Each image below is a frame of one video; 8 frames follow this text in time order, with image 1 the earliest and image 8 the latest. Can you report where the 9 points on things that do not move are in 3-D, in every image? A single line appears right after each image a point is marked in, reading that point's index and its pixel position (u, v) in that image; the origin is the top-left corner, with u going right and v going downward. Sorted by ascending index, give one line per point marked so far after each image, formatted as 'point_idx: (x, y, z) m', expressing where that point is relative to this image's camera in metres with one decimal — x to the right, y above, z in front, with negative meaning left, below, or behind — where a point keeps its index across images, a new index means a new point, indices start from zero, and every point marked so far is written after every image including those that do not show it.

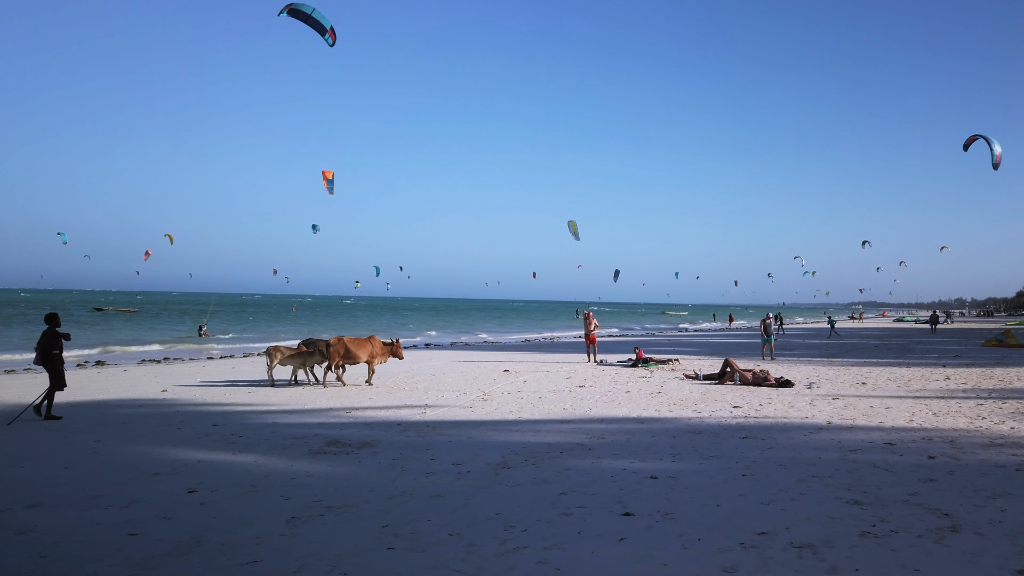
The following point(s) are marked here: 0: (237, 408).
0: (-4.2, -1.9, +8.8) m
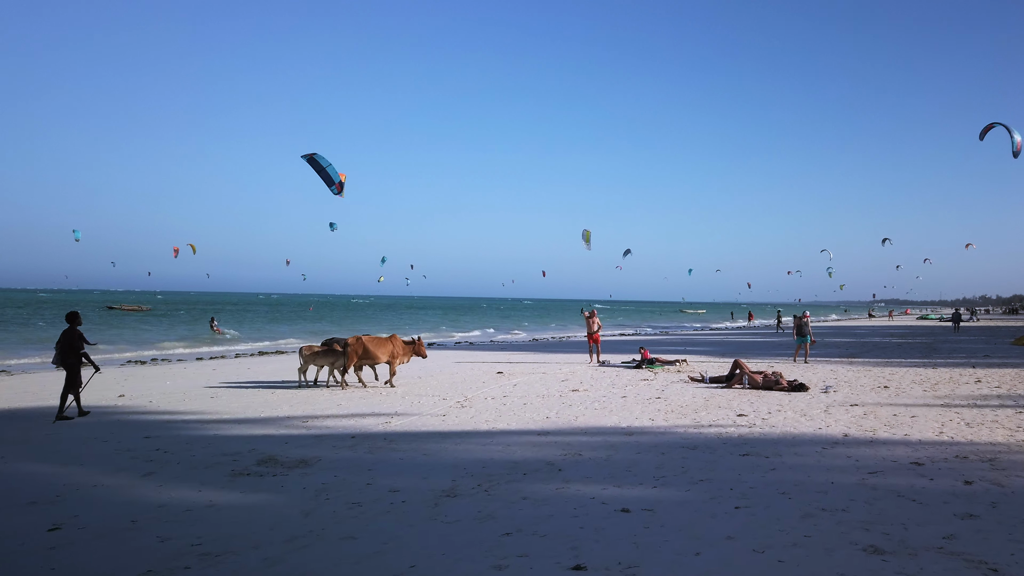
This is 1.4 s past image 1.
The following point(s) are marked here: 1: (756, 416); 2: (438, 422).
0: (-4.6, -1.8, +8.0) m
1: (+3.4, -1.8, +8.1) m
2: (-1.0, -1.8, +7.8) m
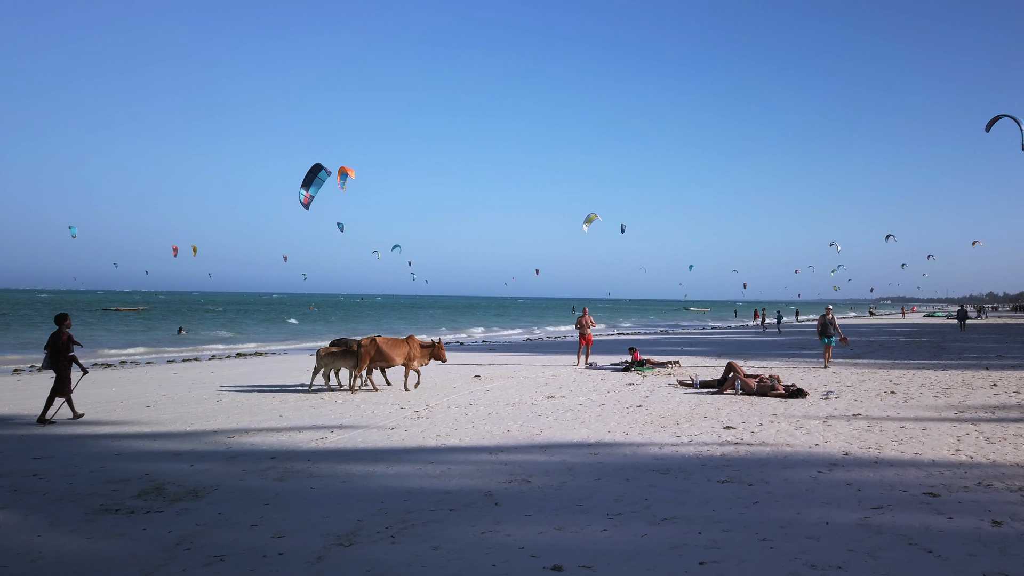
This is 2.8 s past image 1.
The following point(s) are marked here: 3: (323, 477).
0: (-5.1, -1.8, +7.1) m
1: (+2.9, -1.8, +7.2) m
2: (-1.6, -1.8, +6.9) m
3: (-1.7, -1.7, +5.2) m
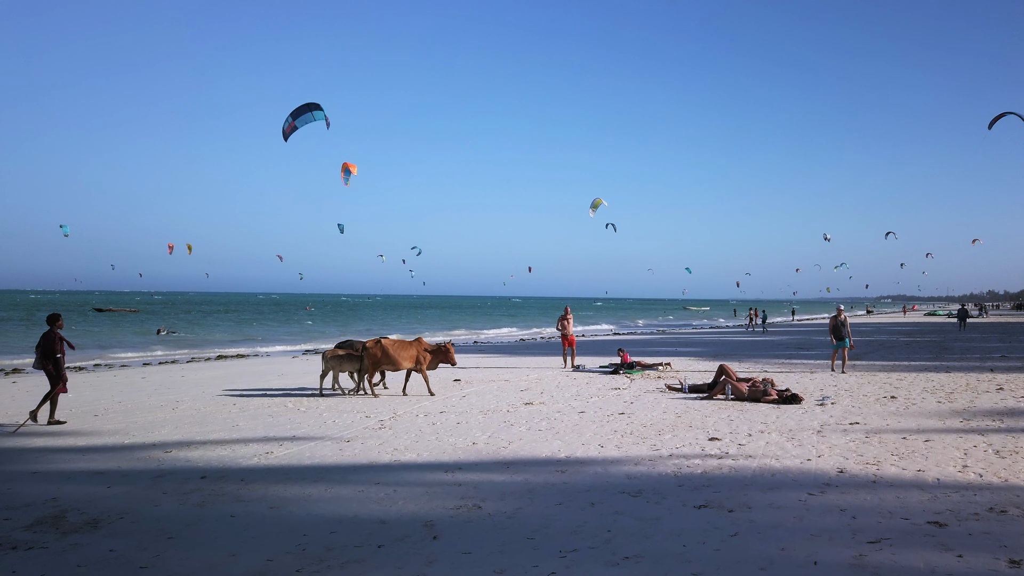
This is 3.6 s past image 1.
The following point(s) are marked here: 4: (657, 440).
0: (-5.5, -1.8, +6.5) m
1: (+2.5, -1.7, +6.6) m
2: (-2.0, -1.8, +6.3) m
3: (-2.1, -1.7, +4.6) m
4: (+1.7, -1.8, +6.7) m
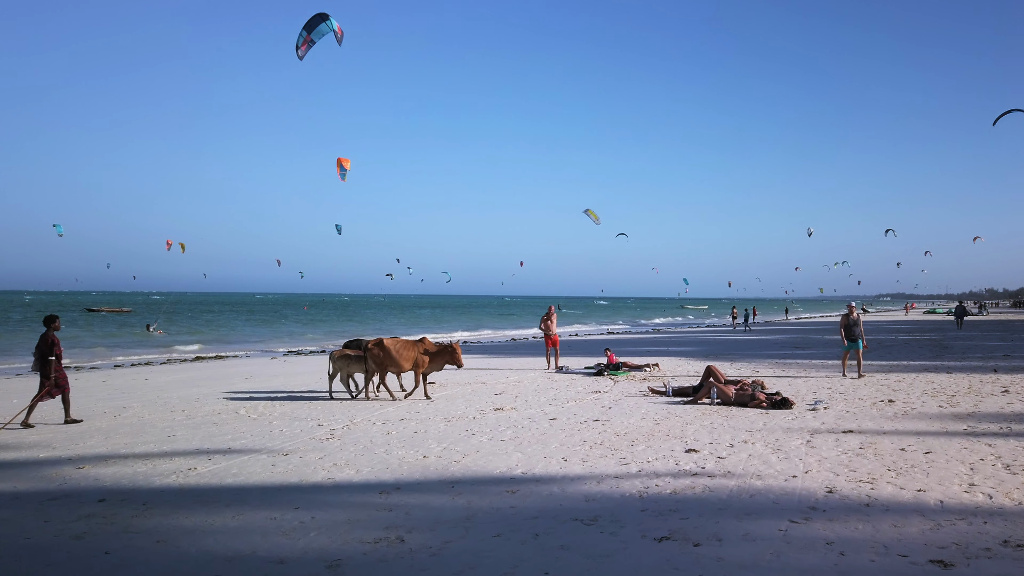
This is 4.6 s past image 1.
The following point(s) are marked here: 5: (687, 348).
0: (-6.0, -1.8, +5.8) m
1: (+2.0, -1.7, +5.9) m
2: (-2.4, -1.8, +5.7) m
3: (-2.6, -1.7, +3.9) m
4: (+1.2, -1.7, +6.0) m
5: (+5.6, -1.9, +18.5) m
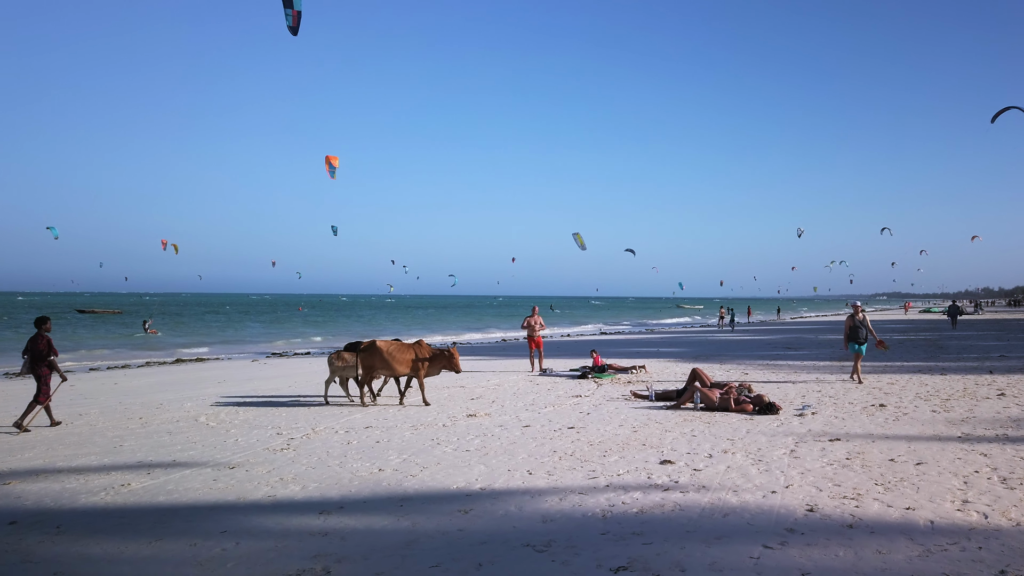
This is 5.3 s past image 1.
0: (-6.3, -1.8, +5.4) m
1: (+1.7, -1.7, +5.5) m
2: (-2.8, -1.8, +5.2) m
3: (-2.9, -1.7, +3.5) m
4: (+0.9, -1.7, +5.6) m
5: (+5.2, -1.9, +18.1) m
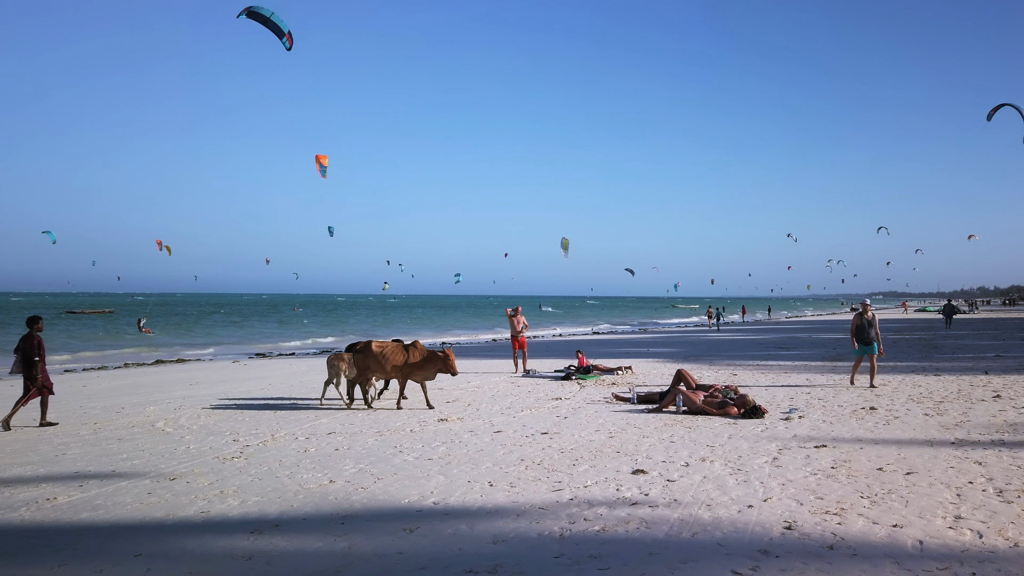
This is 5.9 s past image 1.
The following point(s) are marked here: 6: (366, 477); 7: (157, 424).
0: (-6.7, -1.8, +5.0) m
1: (+1.3, -1.7, +5.1) m
2: (-3.1, -1.7, +4.8) m
3: (-3.3, -1.7, +3.1) m
4: (+0.5, -1.7, +5.2) m
5: (+4.8, -1.9, +17.8) m
6: (-1.3, -1.7, +5.2) m
7: (-4.9, -1.9, +7.9) m
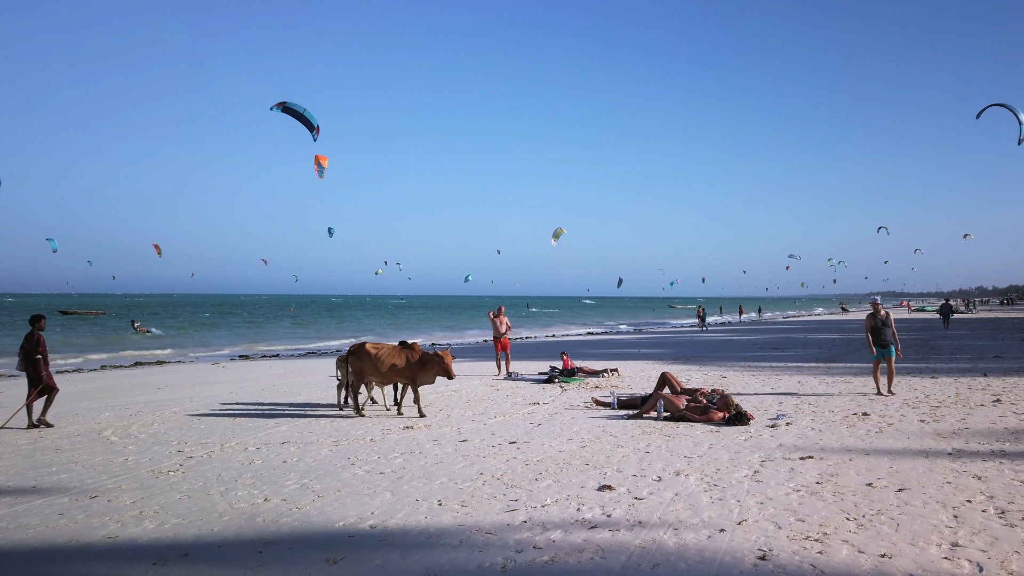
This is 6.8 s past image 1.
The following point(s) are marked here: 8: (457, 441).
0: (-7.1, -1.8, +4.5) m
1: (+1.0, -1.7, +4.7) m
2: (-3.5, -1.7, +4.4) m
3: (-3.6, -1.7, +2.6) m
4: (+0.1, -1.7, +4.8) m
5: (+4.4, -1.9, +17.3) m
6: (-1.7, -1.7, +4.8) m
7: (-5.3, -1.8, +7.4) m
8: (-0.6, -1.8, +6.7) m
